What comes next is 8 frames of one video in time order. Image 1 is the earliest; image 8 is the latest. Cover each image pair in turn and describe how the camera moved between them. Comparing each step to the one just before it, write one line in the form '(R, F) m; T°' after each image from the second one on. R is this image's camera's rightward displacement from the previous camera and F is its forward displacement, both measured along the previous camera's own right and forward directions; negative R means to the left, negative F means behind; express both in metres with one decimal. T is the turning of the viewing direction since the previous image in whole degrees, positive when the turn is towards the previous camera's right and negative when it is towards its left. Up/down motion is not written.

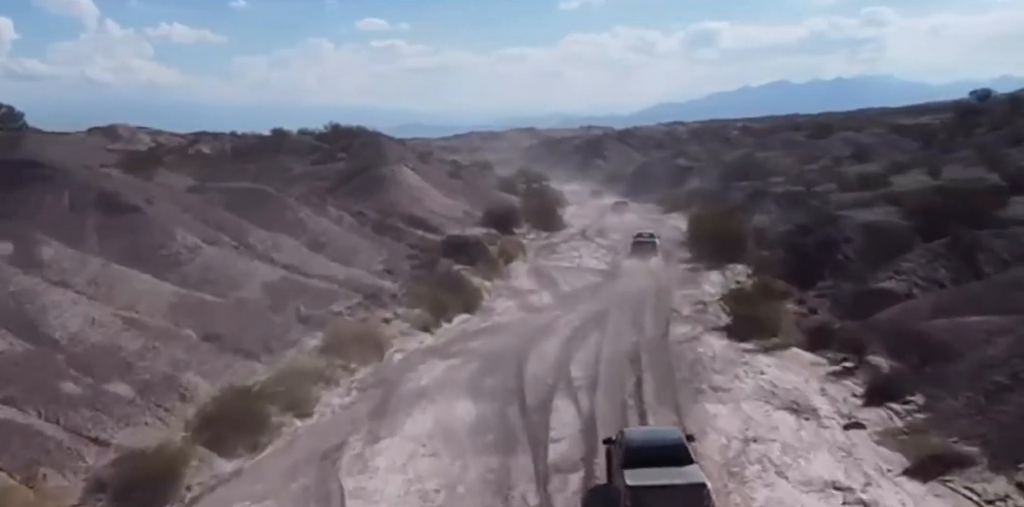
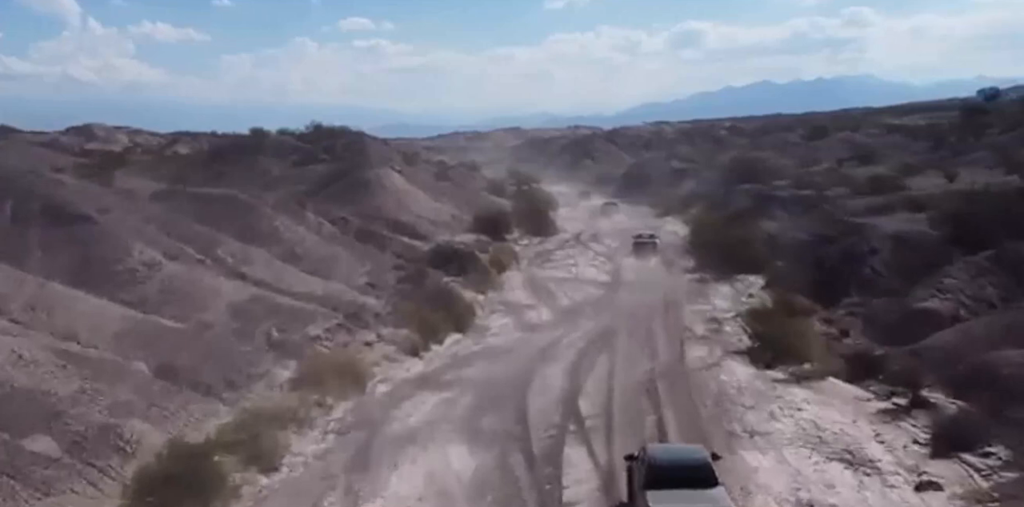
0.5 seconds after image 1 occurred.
(-0.3, +3.0) m; +1°
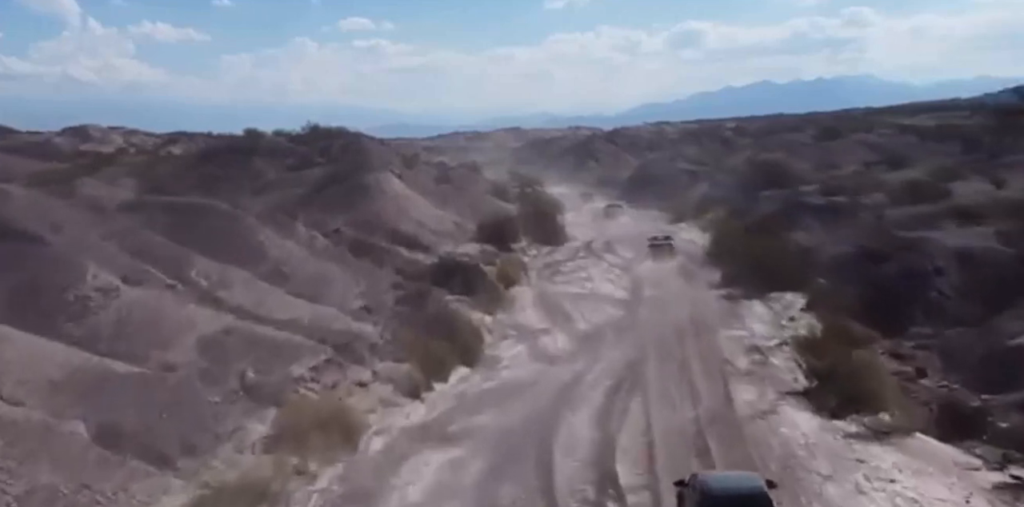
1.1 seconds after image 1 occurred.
(-0.4, +3.7) m; 0°
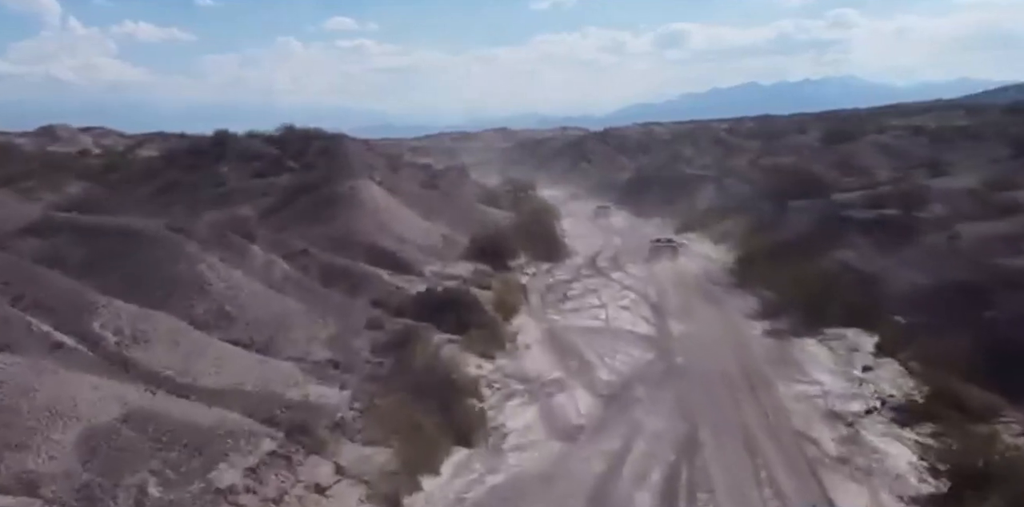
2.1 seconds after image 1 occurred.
(-0.5, +6.3) m; +1°
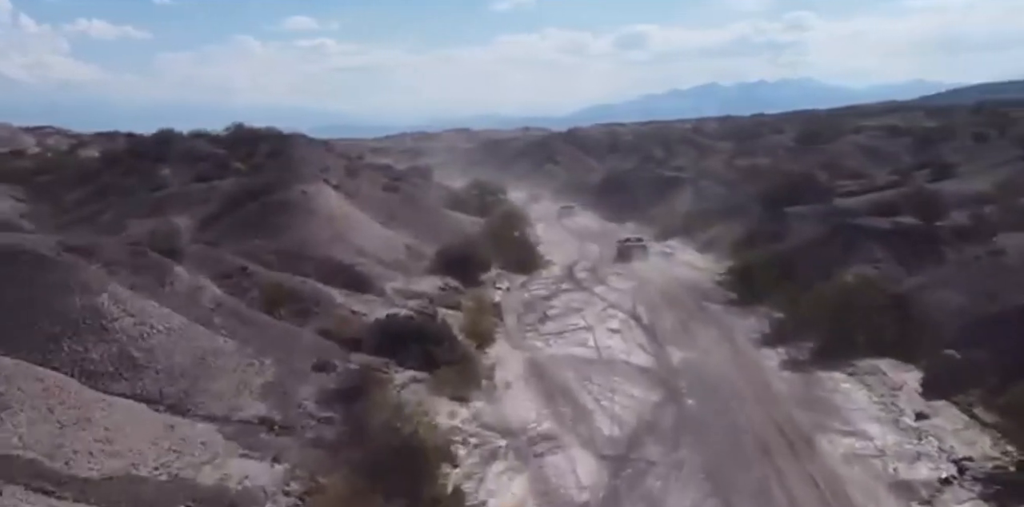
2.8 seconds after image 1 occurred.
(-0.4, +4.7) m; +2°
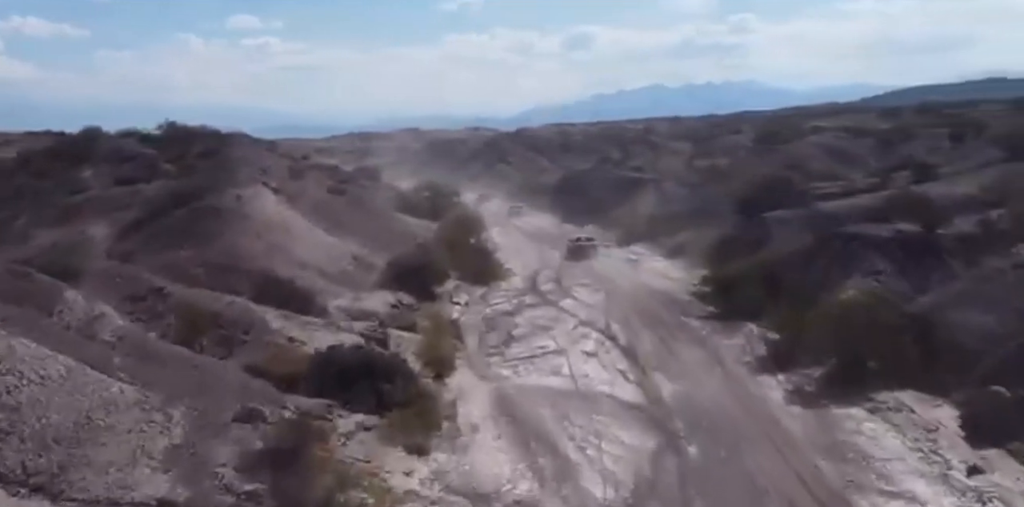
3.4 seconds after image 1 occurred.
(-0.4, +3.9) m; +3°
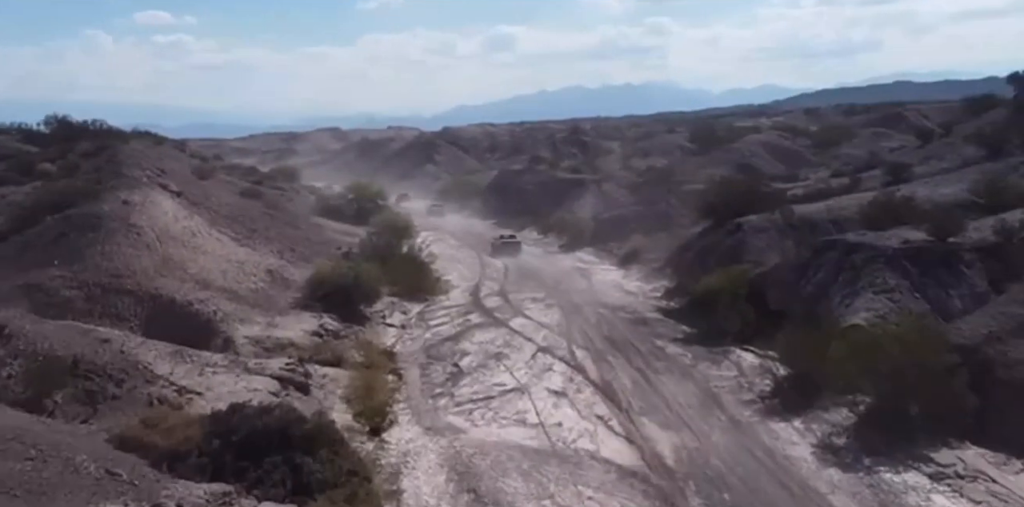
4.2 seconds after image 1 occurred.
(-0.7, +5.2) m; +5°
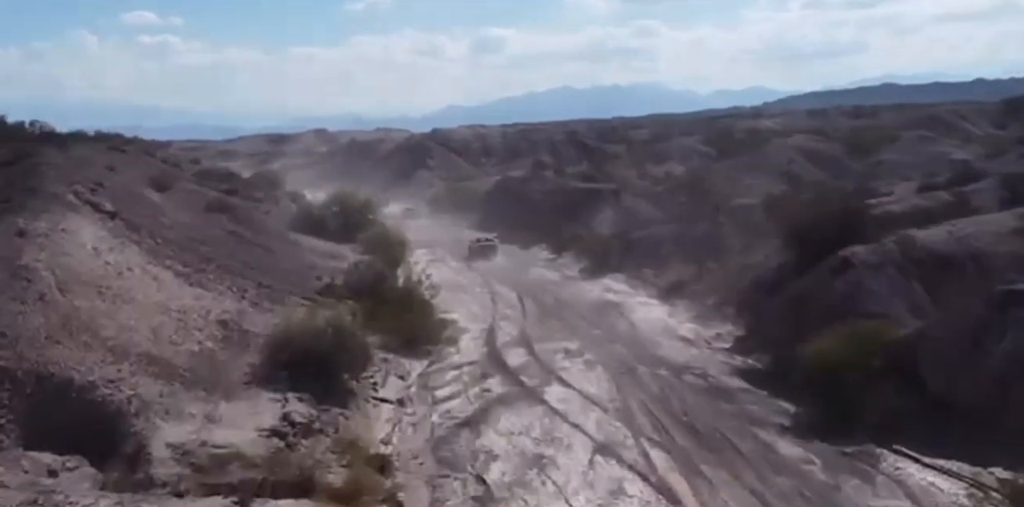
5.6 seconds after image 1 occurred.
(-1.2, +8.7) m; +1°
